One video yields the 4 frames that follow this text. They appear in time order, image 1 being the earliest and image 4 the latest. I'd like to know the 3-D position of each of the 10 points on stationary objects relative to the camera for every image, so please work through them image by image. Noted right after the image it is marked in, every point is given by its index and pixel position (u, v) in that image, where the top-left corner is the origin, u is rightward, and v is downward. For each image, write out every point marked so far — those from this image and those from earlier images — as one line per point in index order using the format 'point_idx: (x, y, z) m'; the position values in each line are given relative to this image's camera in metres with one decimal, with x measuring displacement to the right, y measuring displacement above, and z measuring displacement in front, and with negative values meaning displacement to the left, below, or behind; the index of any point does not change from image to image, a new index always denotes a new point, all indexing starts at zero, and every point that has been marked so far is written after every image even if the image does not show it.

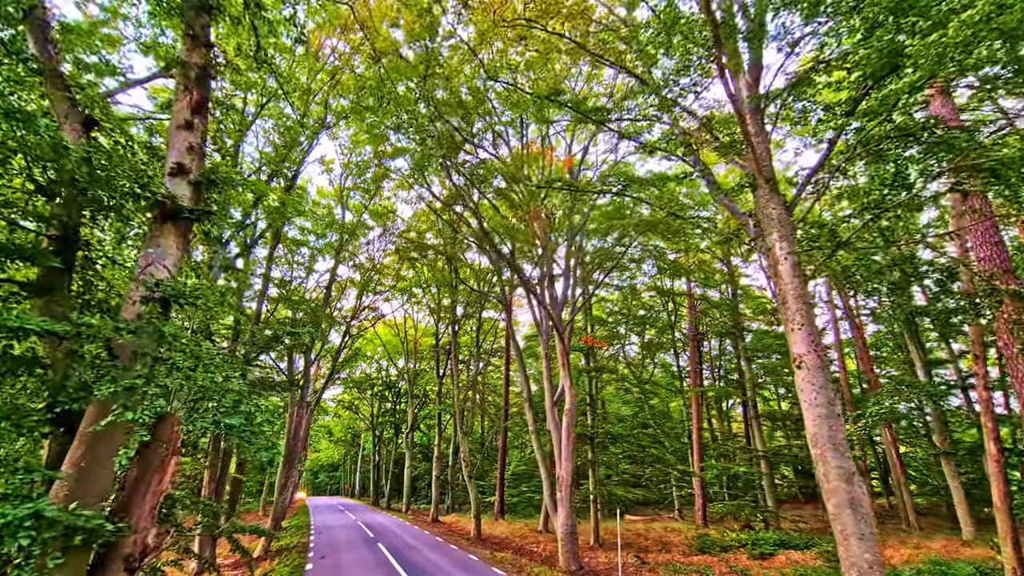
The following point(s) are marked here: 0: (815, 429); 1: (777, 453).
0: (+2.9, -1.3, +4.6) m
1: (+8.1, -5.0, +15.1) m
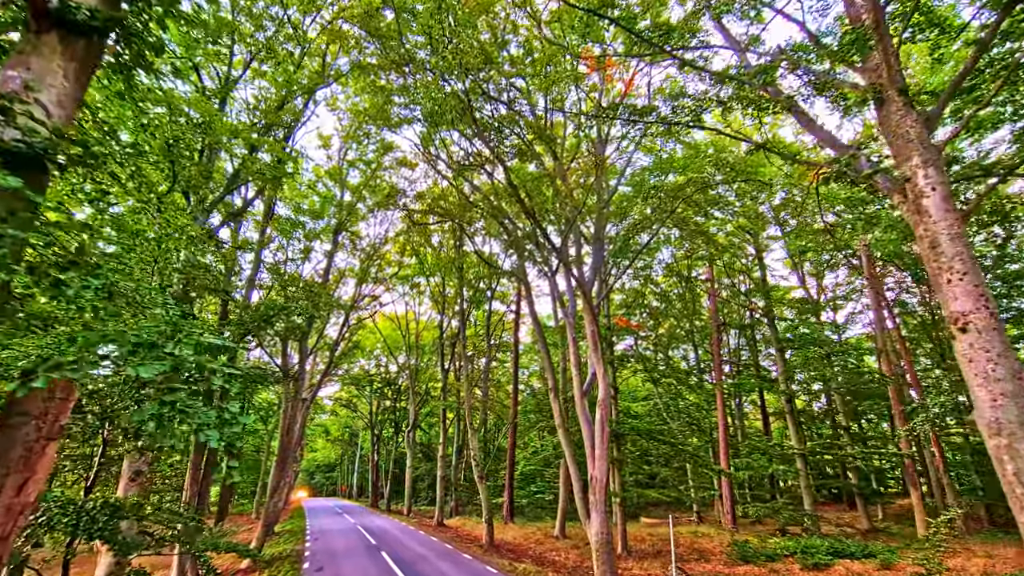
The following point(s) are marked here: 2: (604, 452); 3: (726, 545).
0: (+3.4, -0.9, +3.5) m
1: (+8.5, -4.6, +13.9) m
2: (+1.5, -2.6, +7.9) m
3: (+4.9, -5.9, +11.3) m
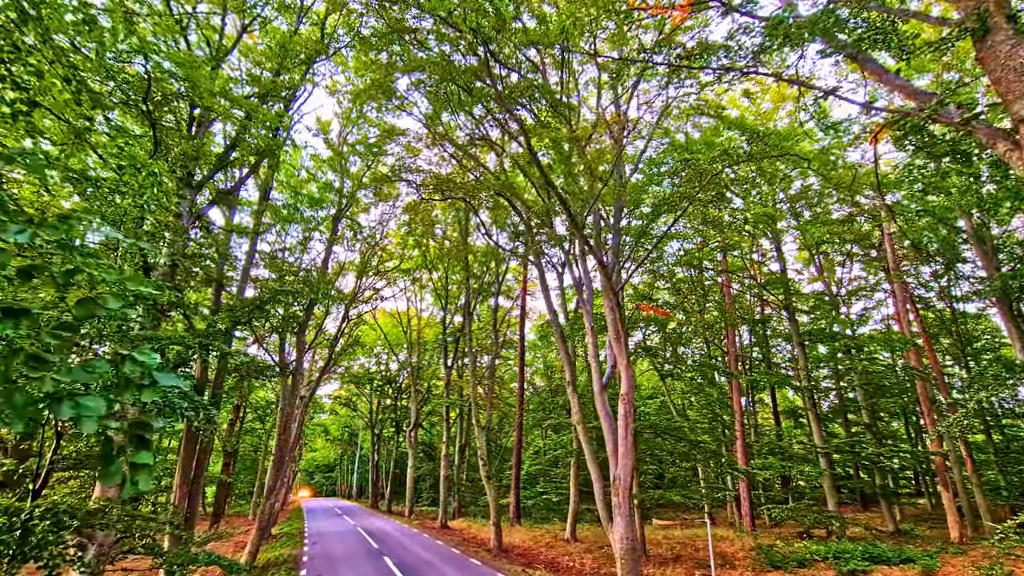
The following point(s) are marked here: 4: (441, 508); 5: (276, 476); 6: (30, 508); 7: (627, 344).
0: (+3.6, -0.6, +2.8) m
1: (+8.7, -4.4, +13.3) m
2: (+1.7, -2.4, +7.2) m
3: (+5.1, -5.6, +10.7) m
4: (-2.7, -8.3, +18.8) m
5: (-6.3, -5.0, +13.2) m
6: (-3.9, -1.8, +4.0) m
7: (+1.8, -0.8, +7.6) m
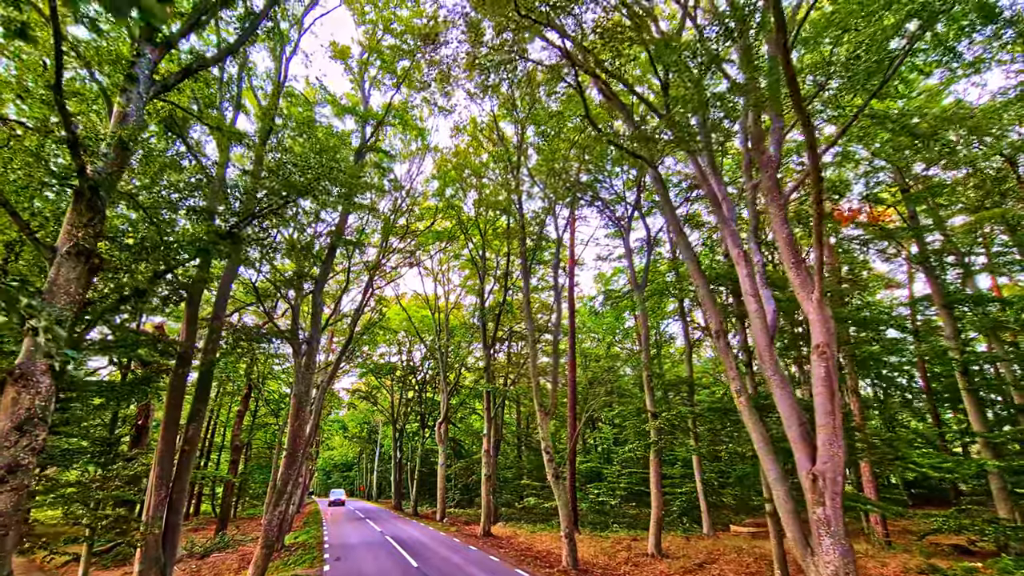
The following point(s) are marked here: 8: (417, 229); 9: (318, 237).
0: (+4.7, +0.4, +0.1) m
1: (+10.1, -3.2, +10.5) m
2: (+2.9, -1.3, +4.6) m
3: (+6.5, -4.5, +7.9) m
4: (-1.1, -7.3, +16.3) m
5: (-4.8, -4.0, +10.7) m
6: (-2.7, -0.8, +1.5) m
7: (+3.0, +0.2, +4.9) m
8: (-2.7, +1.8, +14.7) m
9: (-4.3, +1.2, +10.9) m
